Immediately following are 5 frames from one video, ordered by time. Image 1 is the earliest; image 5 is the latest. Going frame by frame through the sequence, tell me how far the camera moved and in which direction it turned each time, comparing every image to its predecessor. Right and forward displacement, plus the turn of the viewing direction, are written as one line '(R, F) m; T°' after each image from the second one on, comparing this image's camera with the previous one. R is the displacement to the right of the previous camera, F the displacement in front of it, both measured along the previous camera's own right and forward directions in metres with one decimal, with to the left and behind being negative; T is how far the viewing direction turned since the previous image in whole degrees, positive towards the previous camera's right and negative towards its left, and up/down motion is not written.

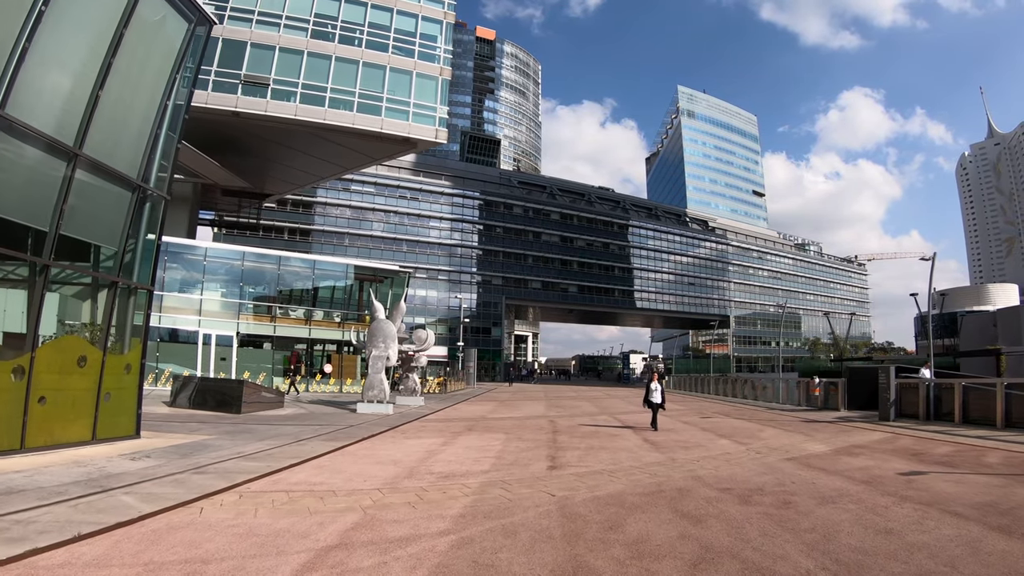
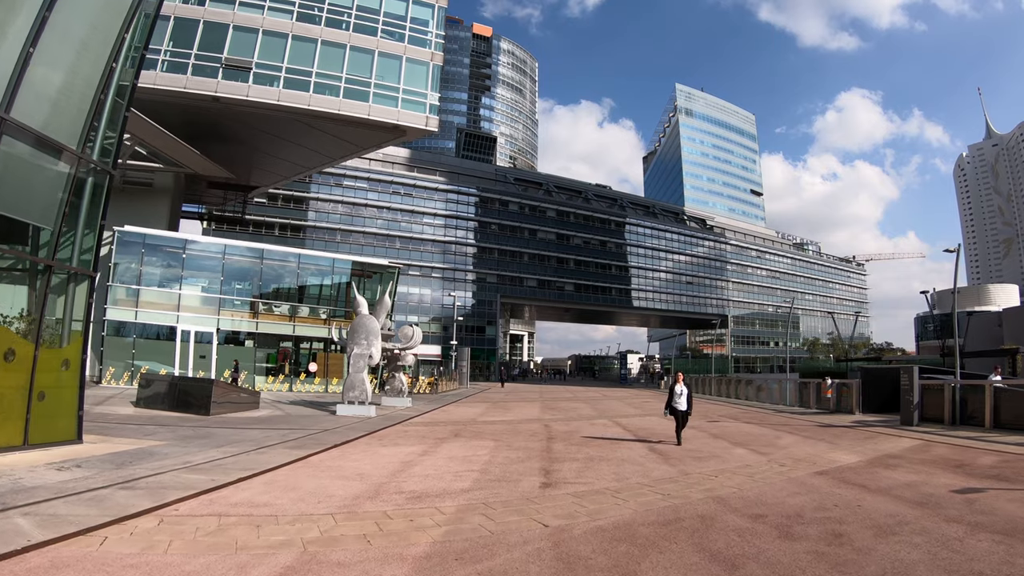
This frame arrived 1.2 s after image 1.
(+0.1, +1.2) m; 0°
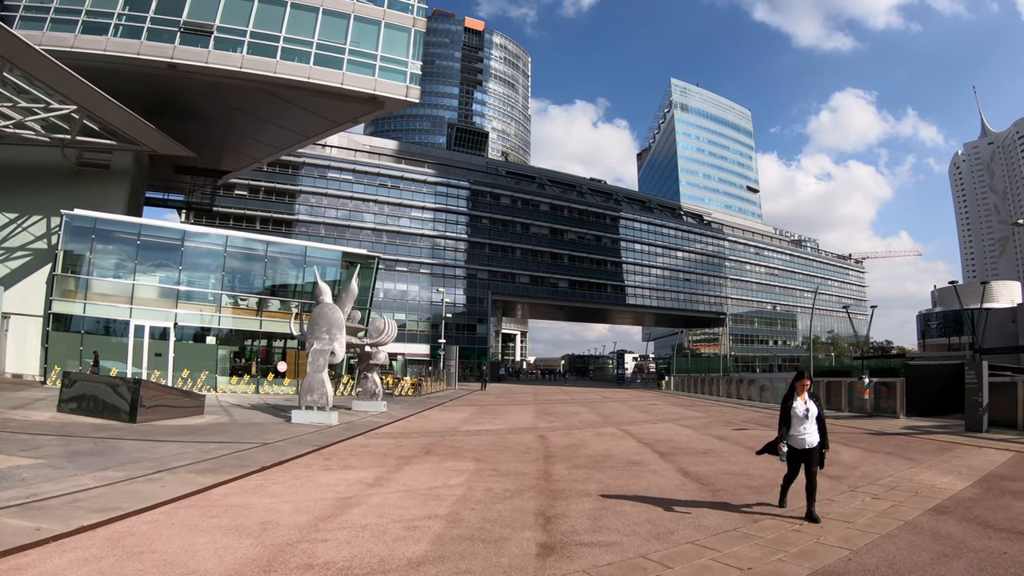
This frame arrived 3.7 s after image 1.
(+0.1, +2.4) m; +1°
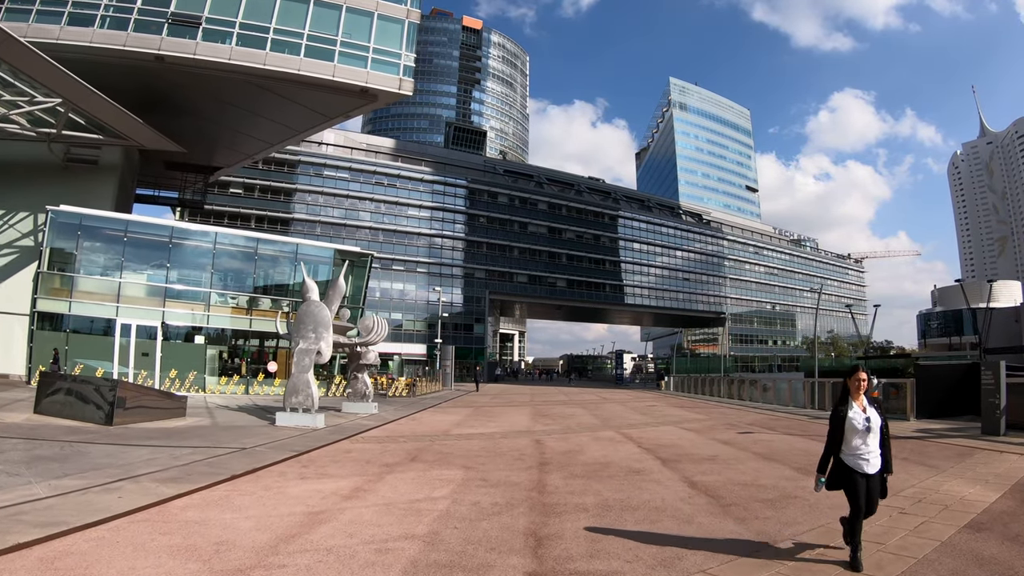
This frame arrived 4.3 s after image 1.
(+0.1, +0.6) m; 0°
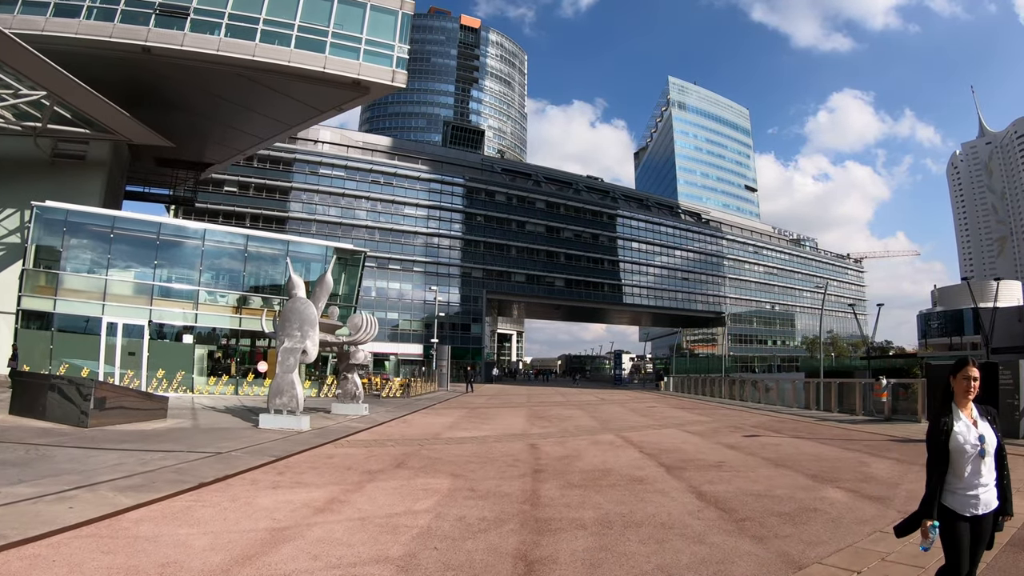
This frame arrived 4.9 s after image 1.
(+0.1, +0.5) m; 0°
